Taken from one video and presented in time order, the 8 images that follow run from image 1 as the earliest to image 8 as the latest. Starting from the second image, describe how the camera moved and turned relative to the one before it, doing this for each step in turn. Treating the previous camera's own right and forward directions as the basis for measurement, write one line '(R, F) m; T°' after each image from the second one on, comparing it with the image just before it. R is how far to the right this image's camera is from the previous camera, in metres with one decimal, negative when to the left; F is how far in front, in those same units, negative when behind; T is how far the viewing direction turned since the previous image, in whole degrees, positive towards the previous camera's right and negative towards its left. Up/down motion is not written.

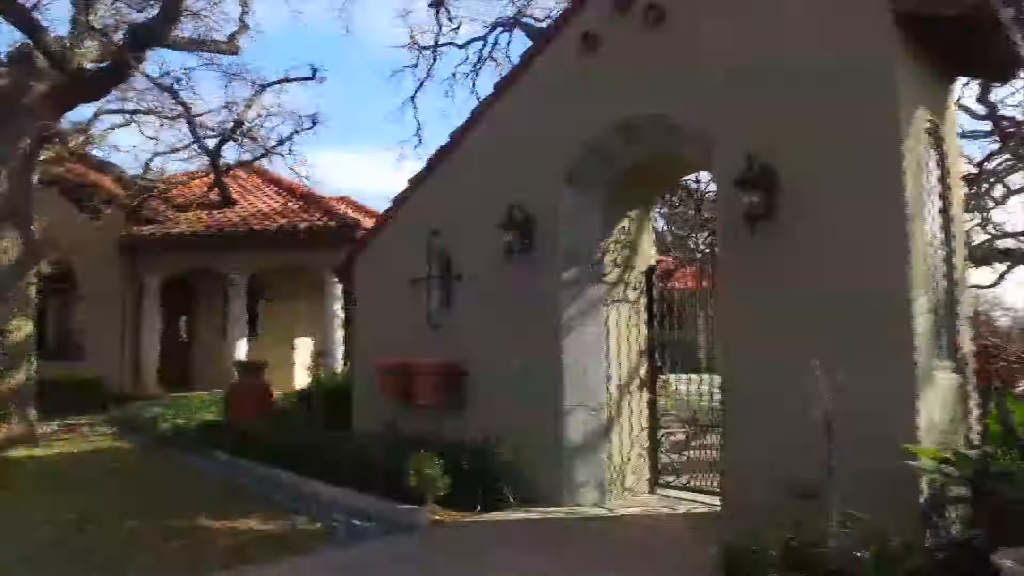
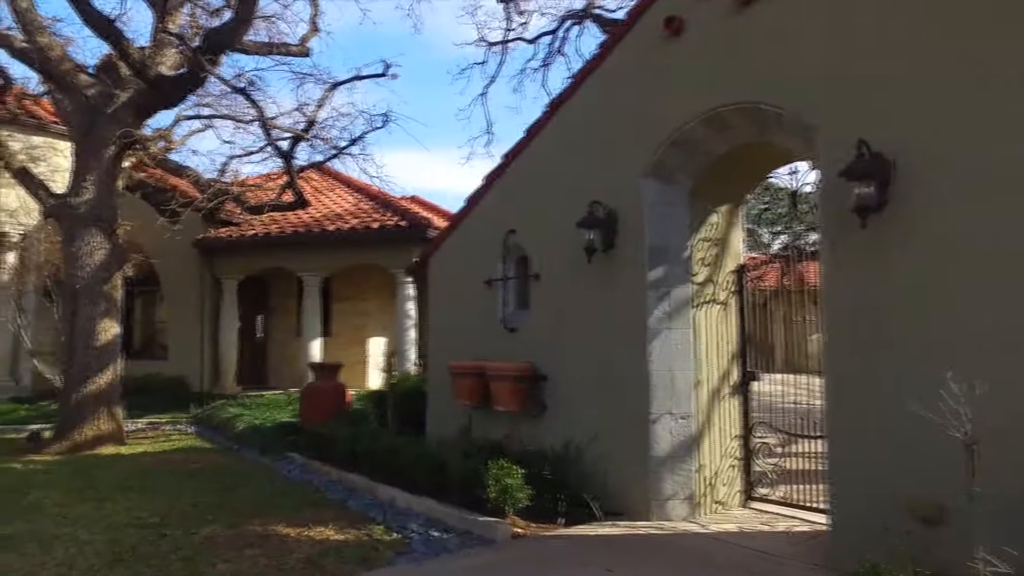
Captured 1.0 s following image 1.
(-0.1, +0.3) m; -5°
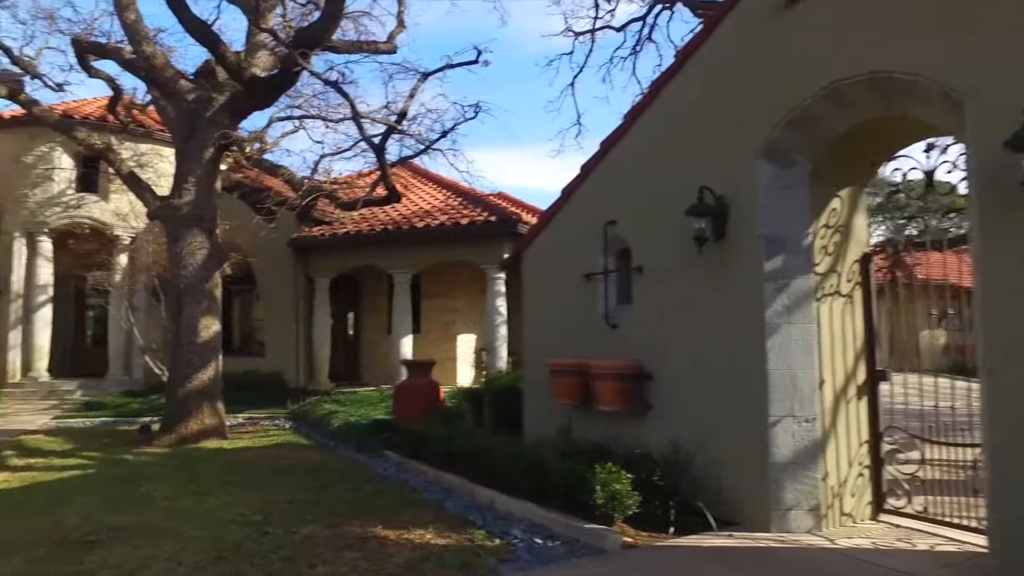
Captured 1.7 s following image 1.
(-0.1, +0.3) m; -6°
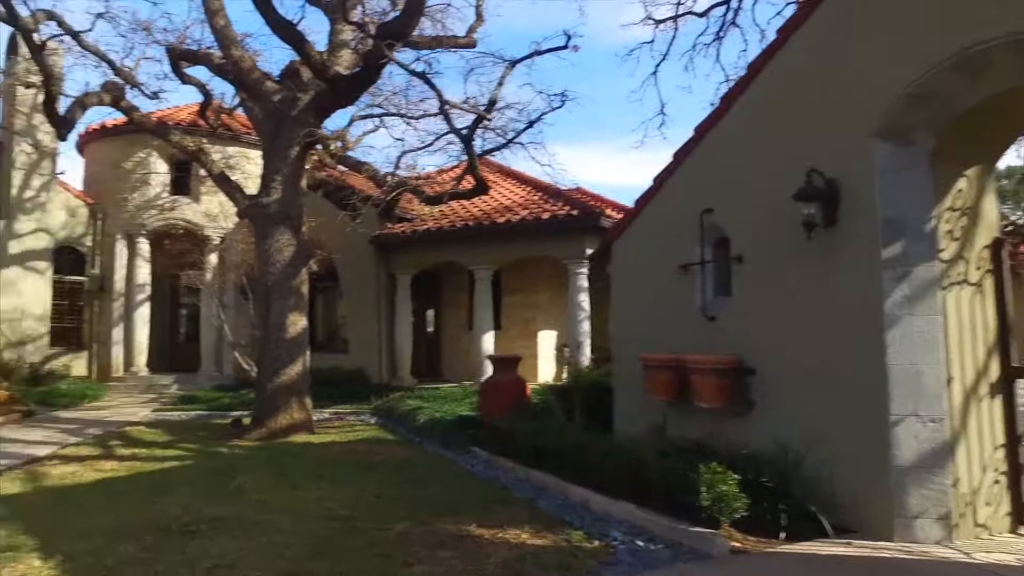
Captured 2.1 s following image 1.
(-0.1, +0.2) m; -5°
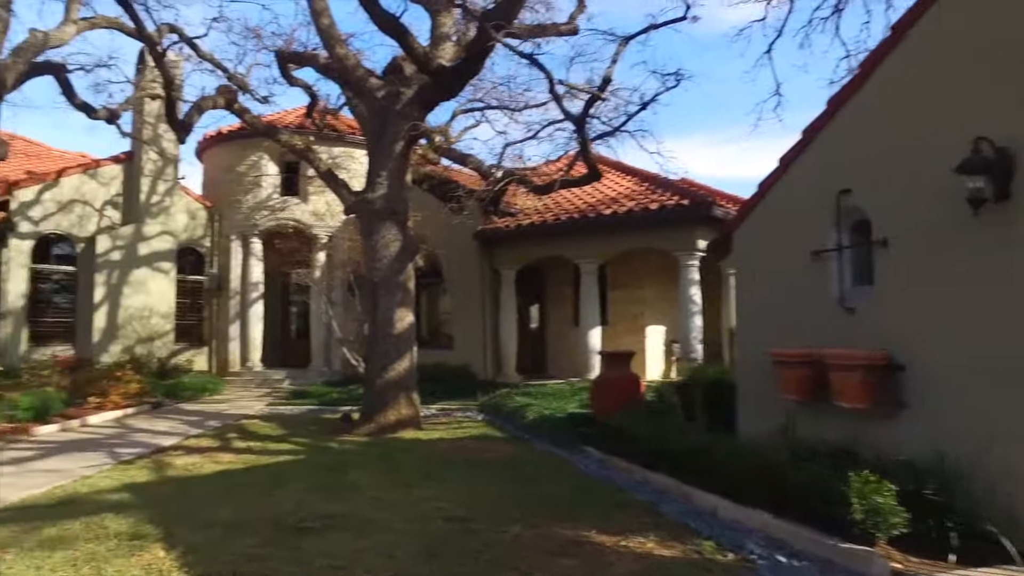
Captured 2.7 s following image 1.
(-0.1, +0.3) m; -7°
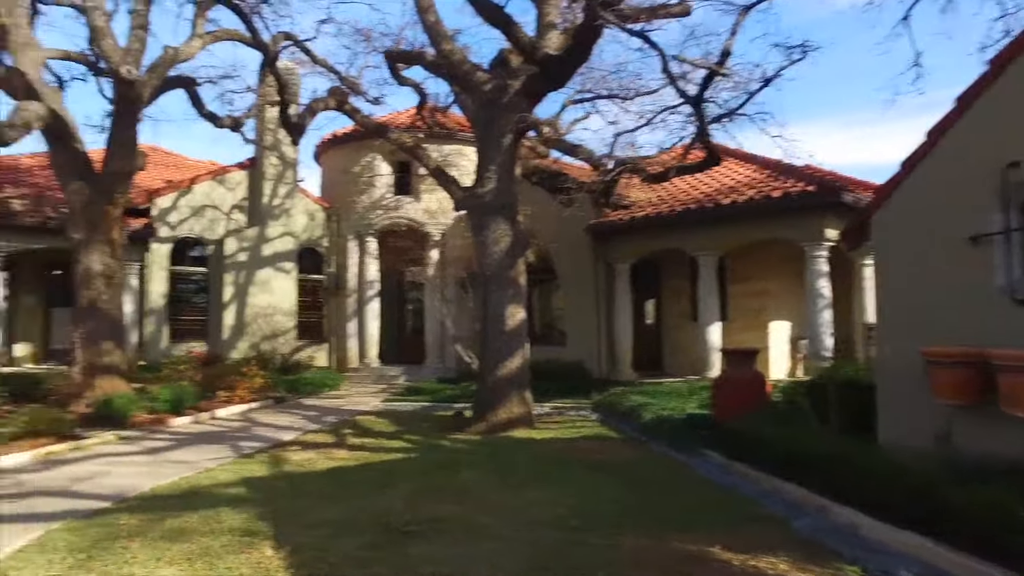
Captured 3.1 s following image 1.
(0.0, +0.3) m; -8°
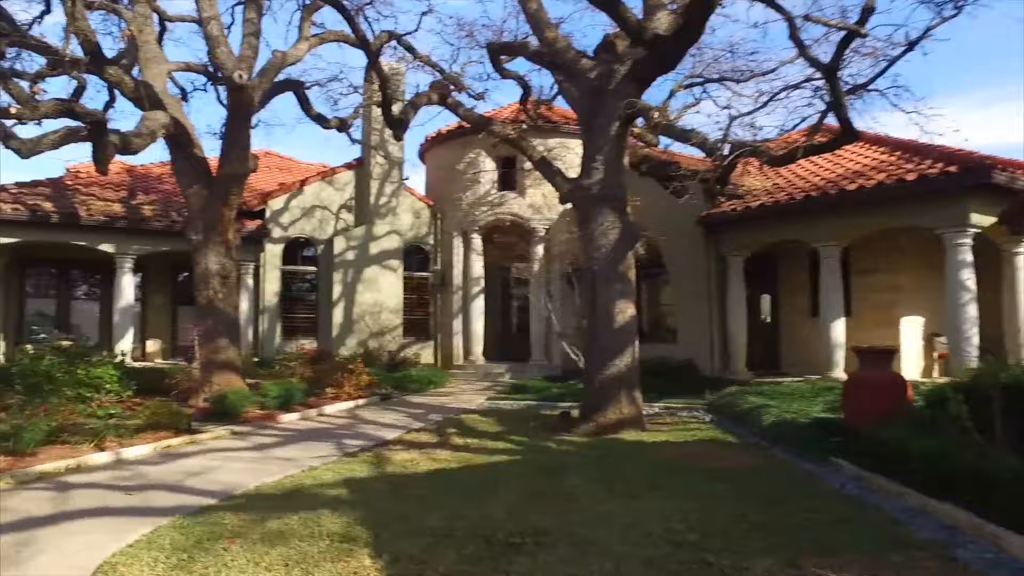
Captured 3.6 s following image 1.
(0.0, +0.4) m; -8°
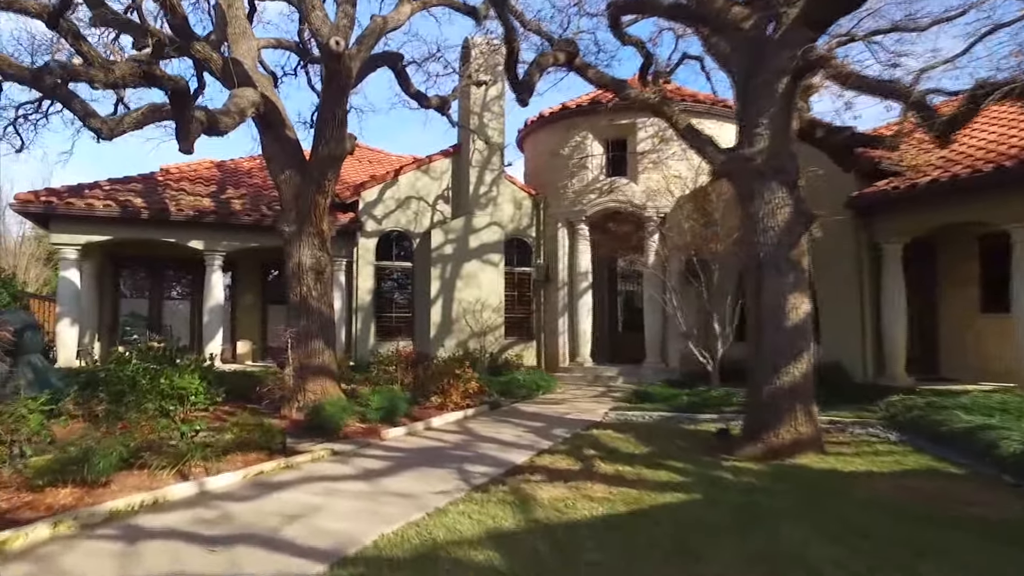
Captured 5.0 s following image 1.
(-0.8, +1.9) m; -6°
